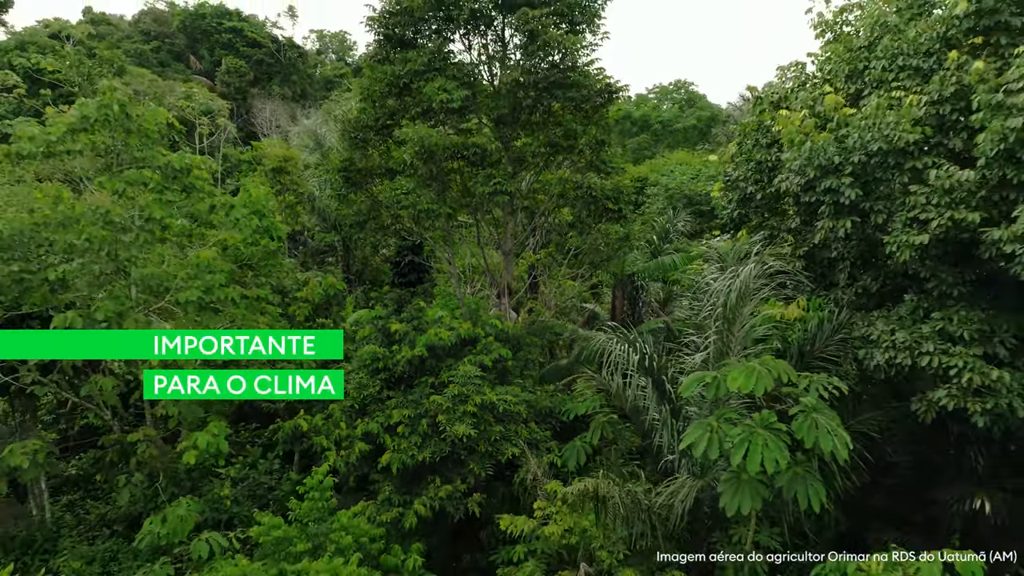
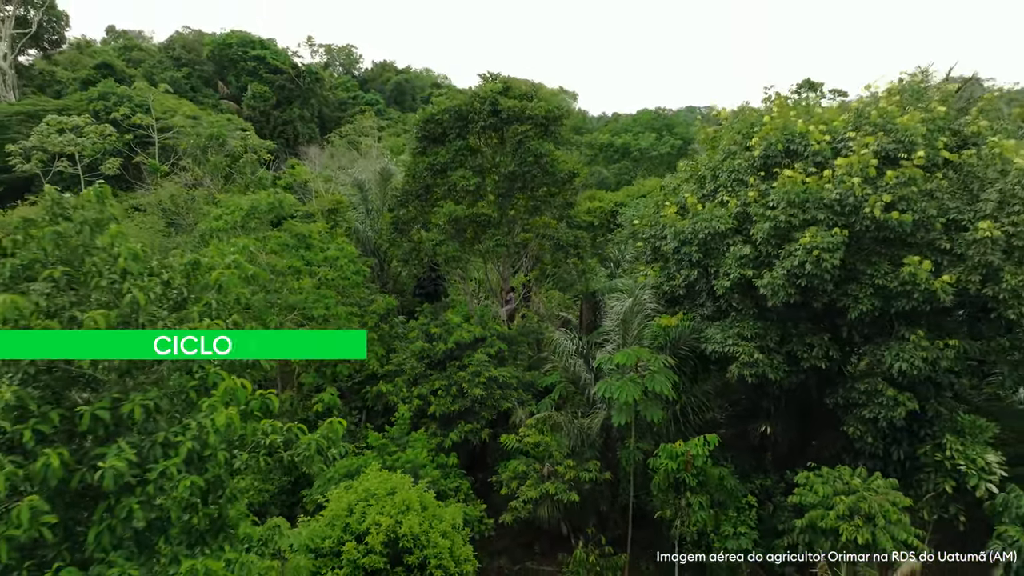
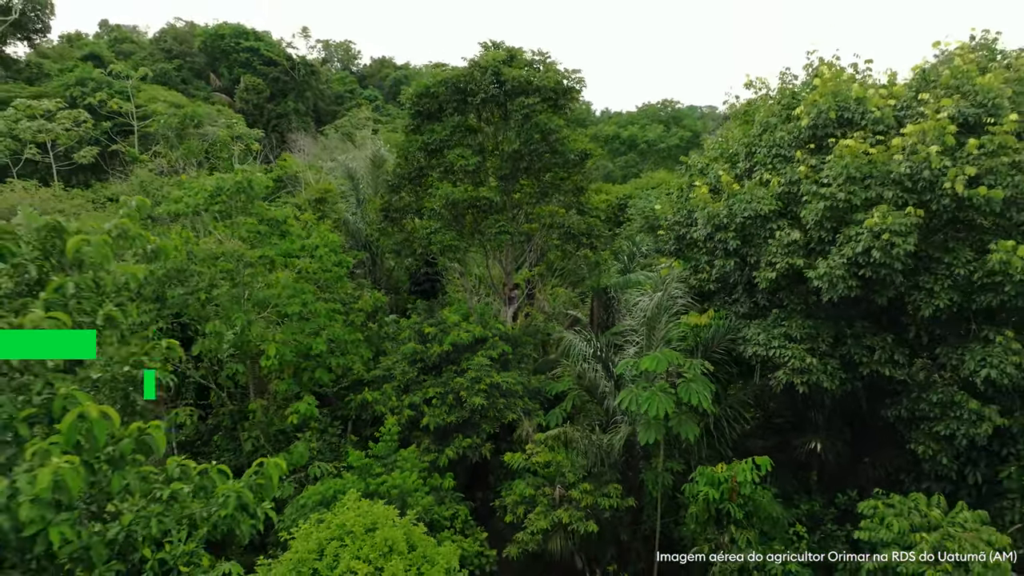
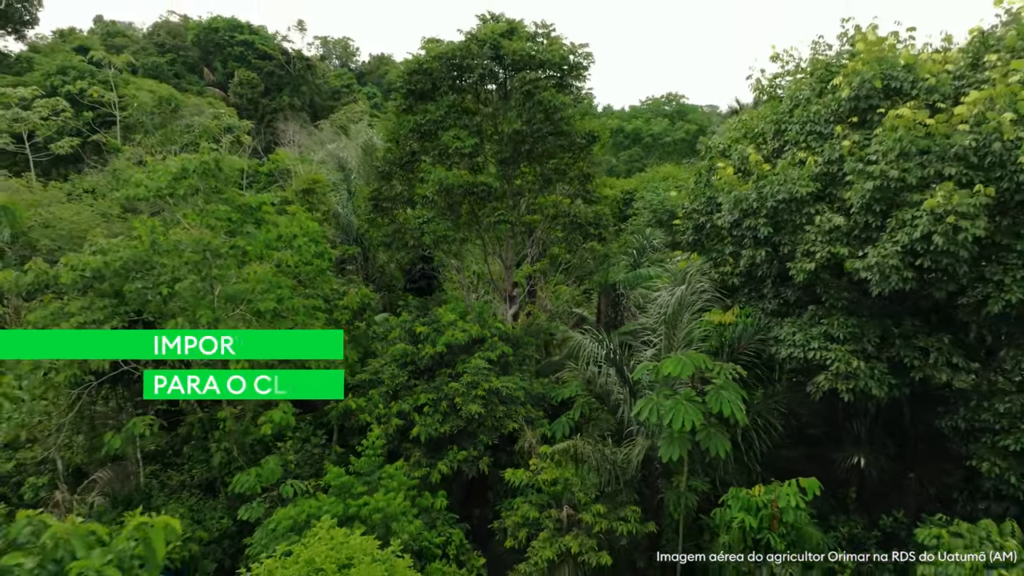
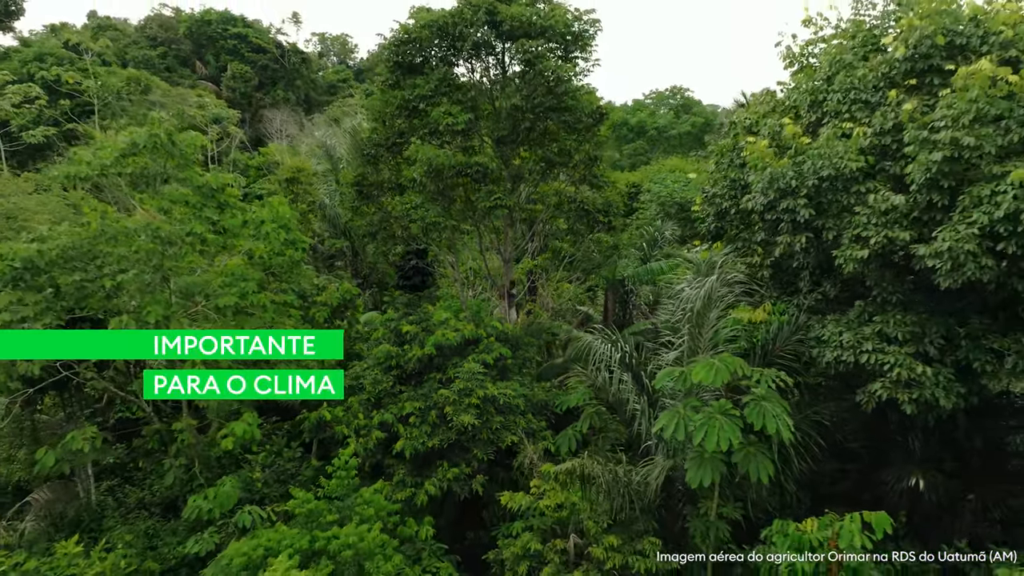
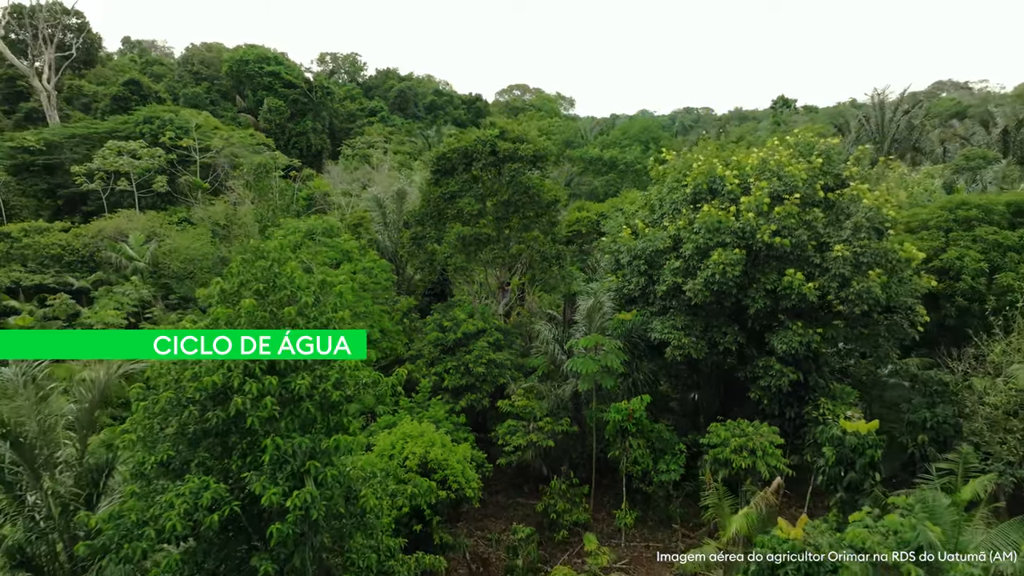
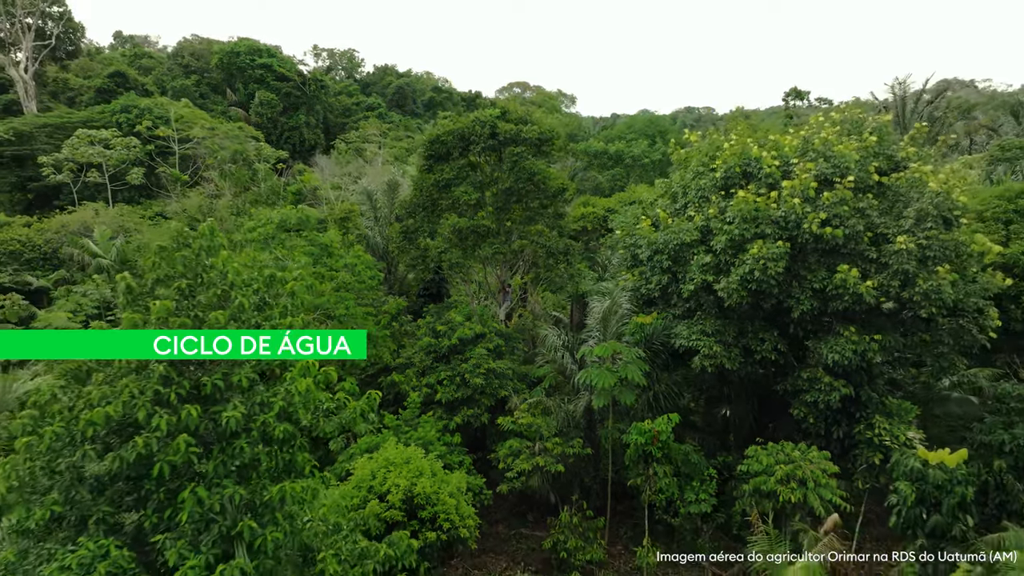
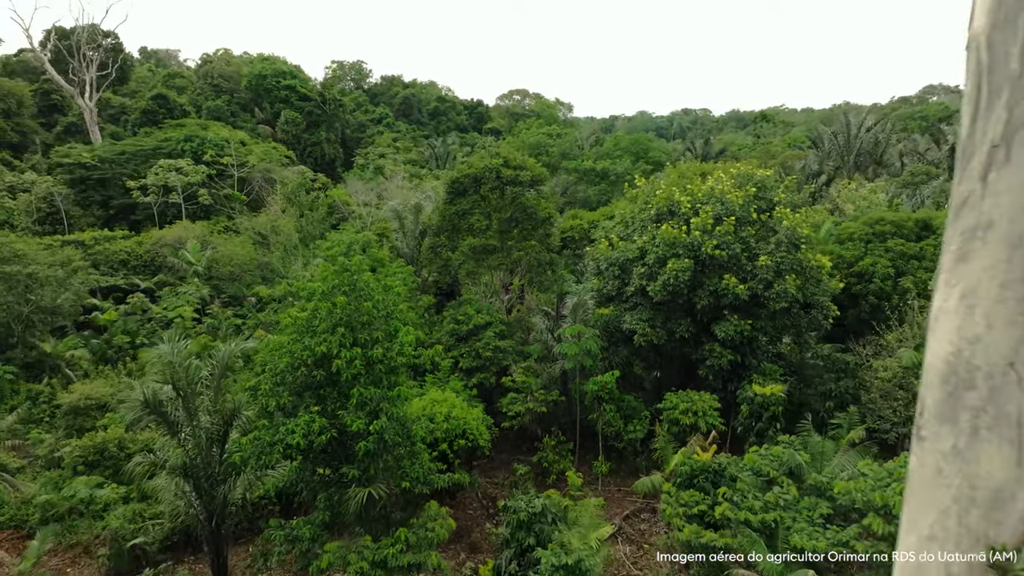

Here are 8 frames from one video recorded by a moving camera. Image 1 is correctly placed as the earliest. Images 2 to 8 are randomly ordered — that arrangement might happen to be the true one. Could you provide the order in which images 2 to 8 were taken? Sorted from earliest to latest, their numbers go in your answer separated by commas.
5, 4, 3, 2, 7, 6, 8
